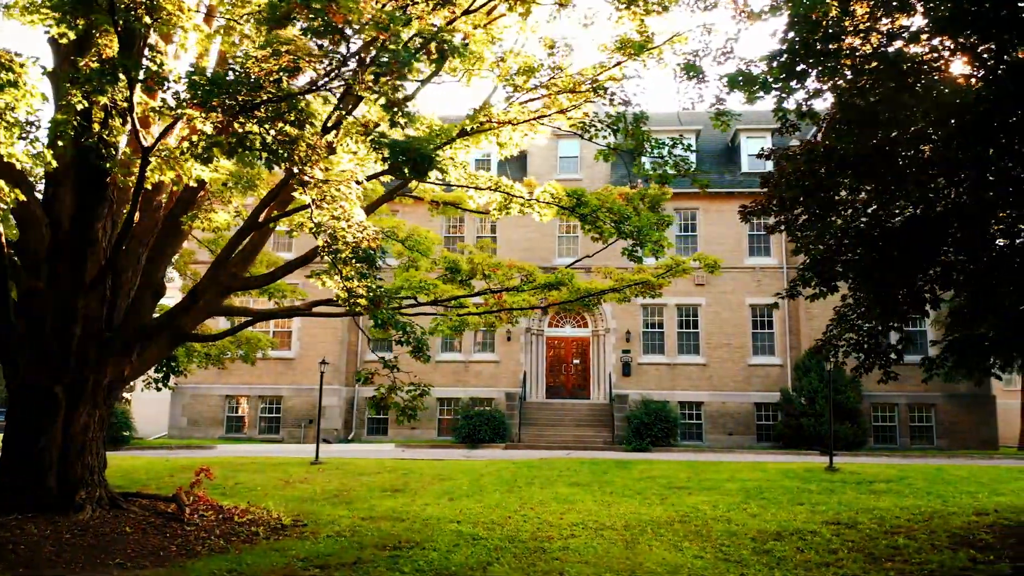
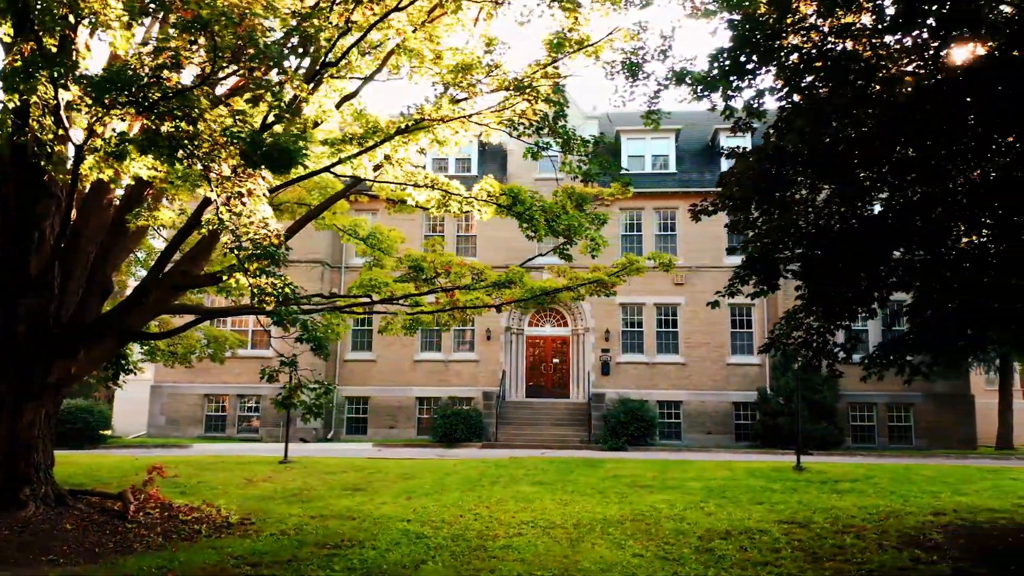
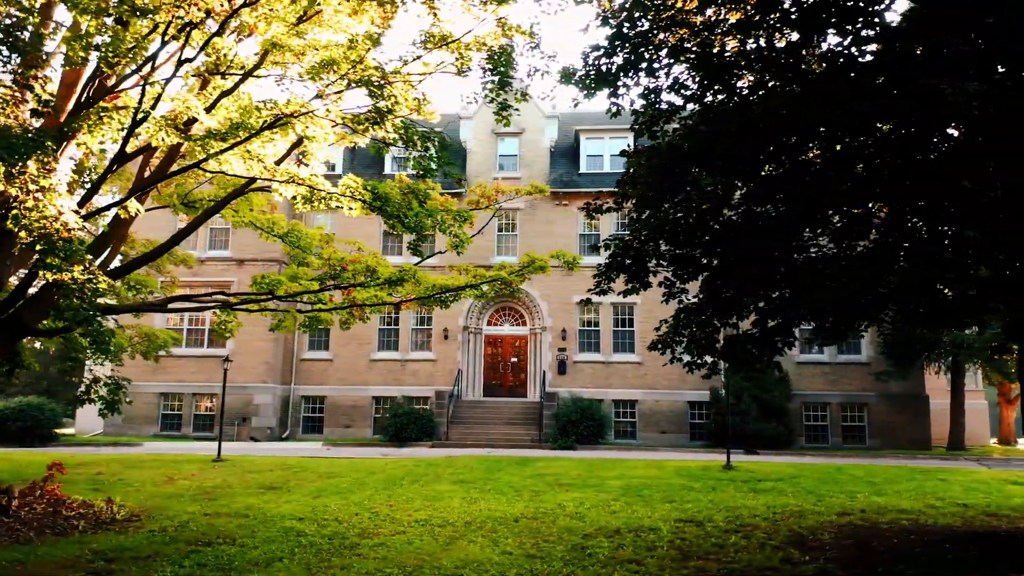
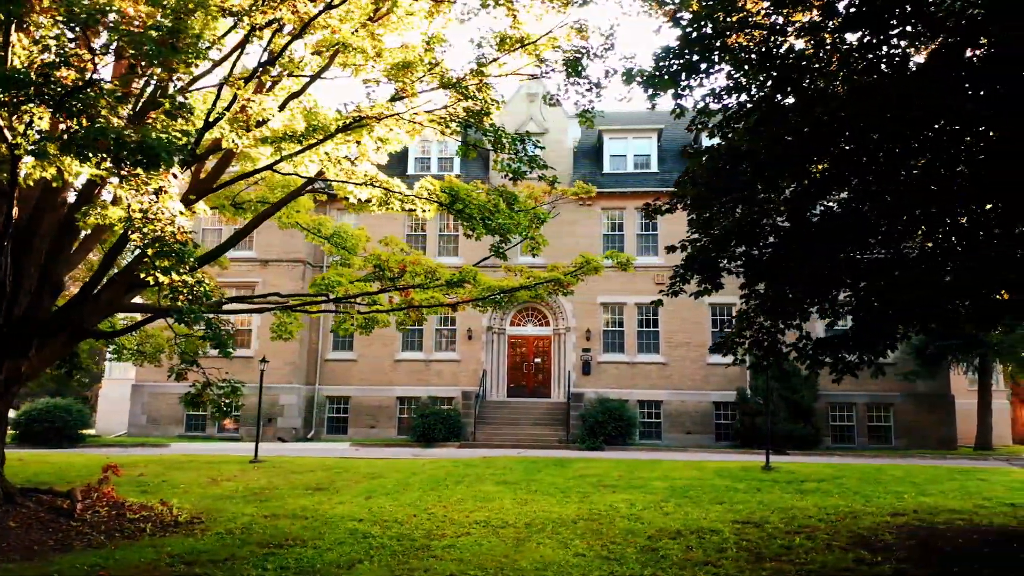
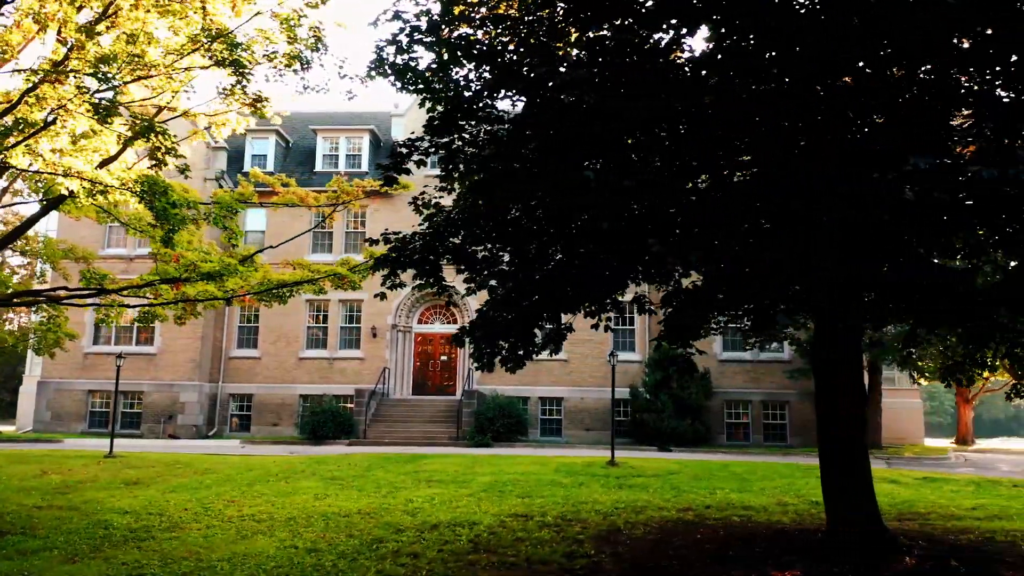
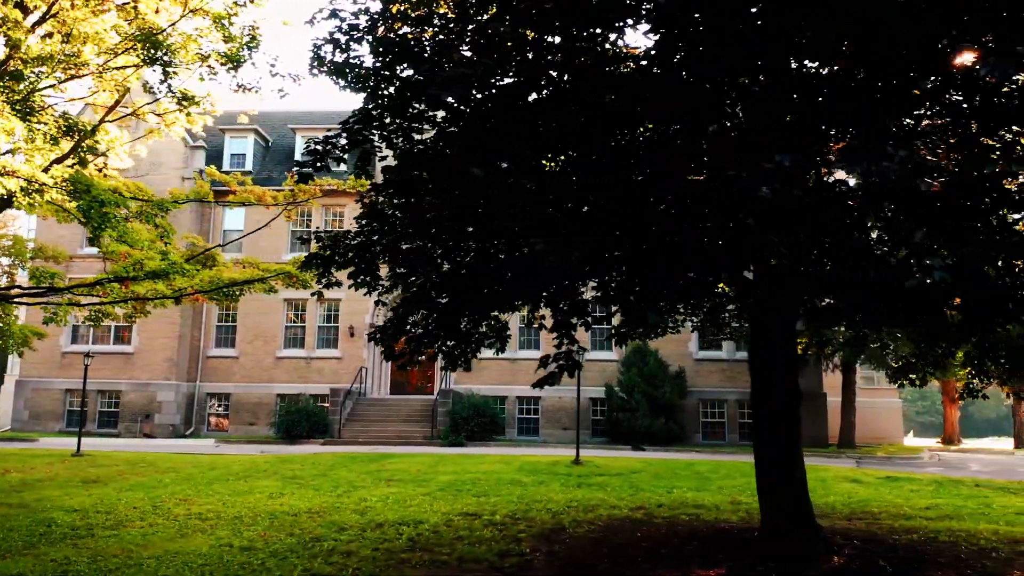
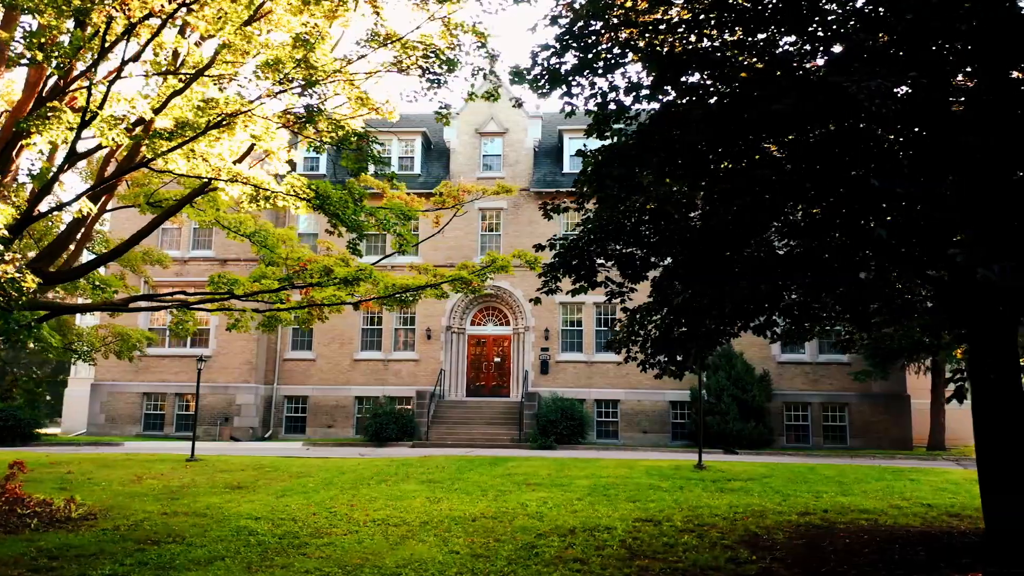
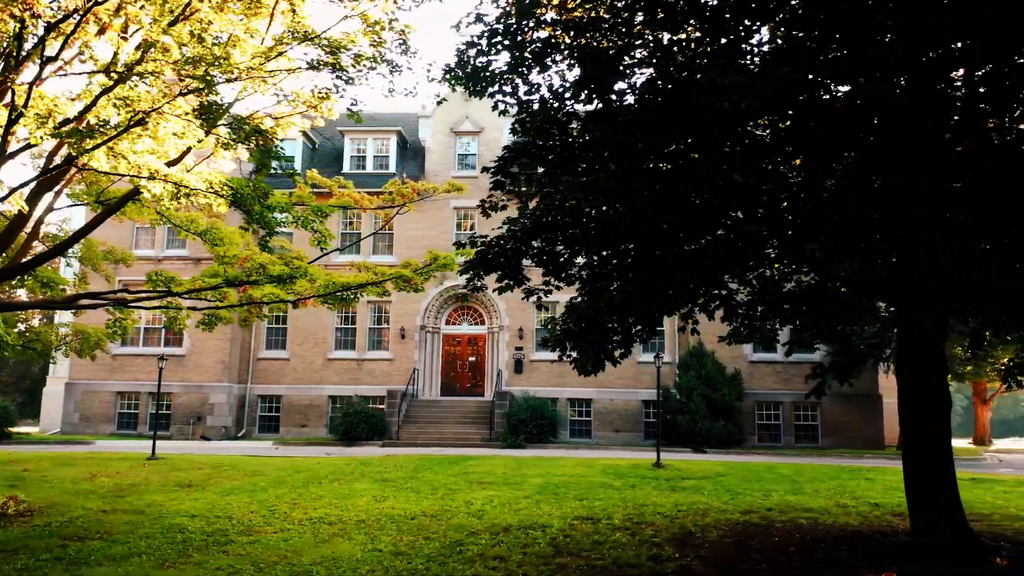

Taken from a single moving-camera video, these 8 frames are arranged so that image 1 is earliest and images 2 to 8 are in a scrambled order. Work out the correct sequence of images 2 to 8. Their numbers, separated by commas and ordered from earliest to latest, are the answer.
2, 4, 3, 7, 8, 5, 6
